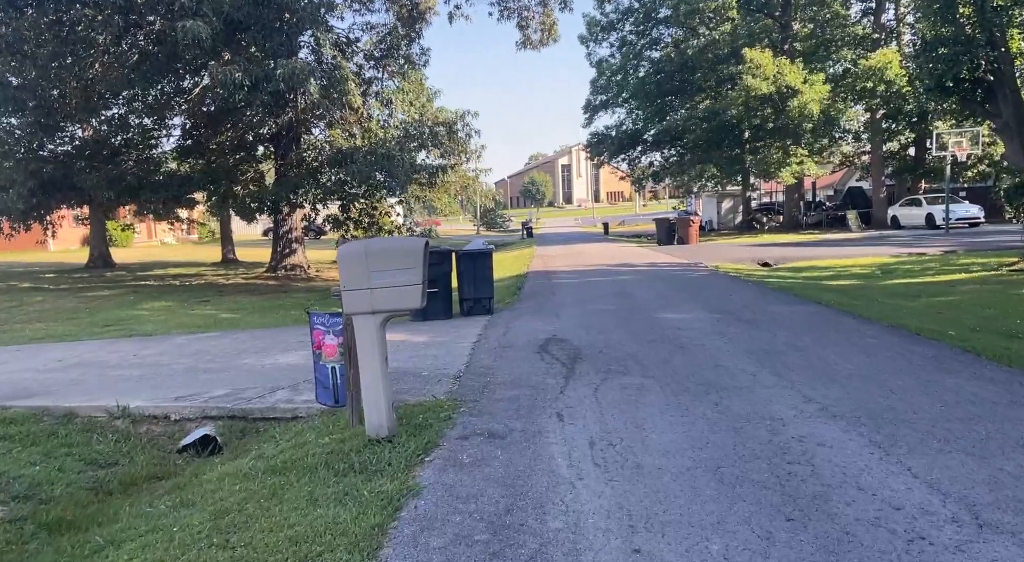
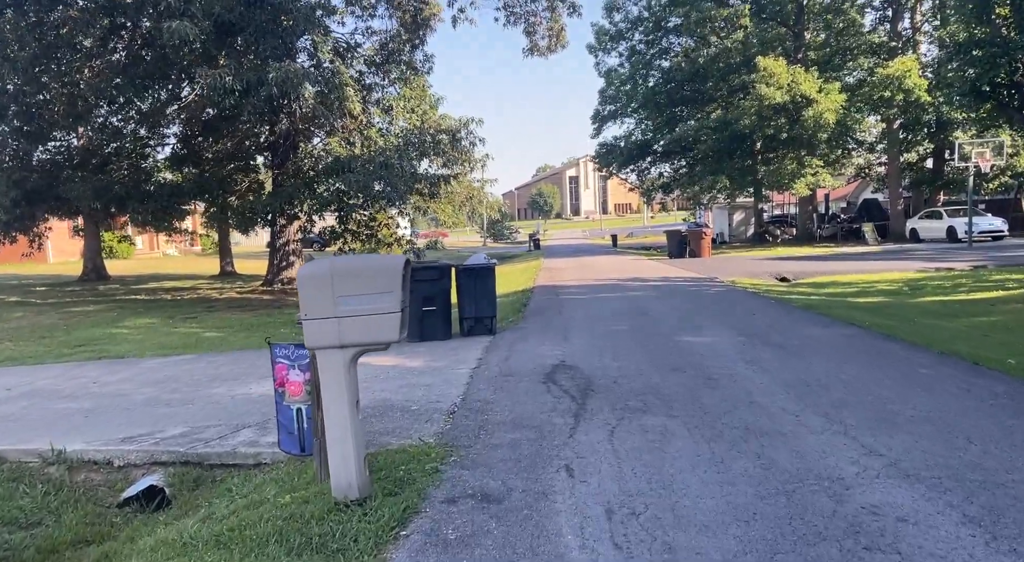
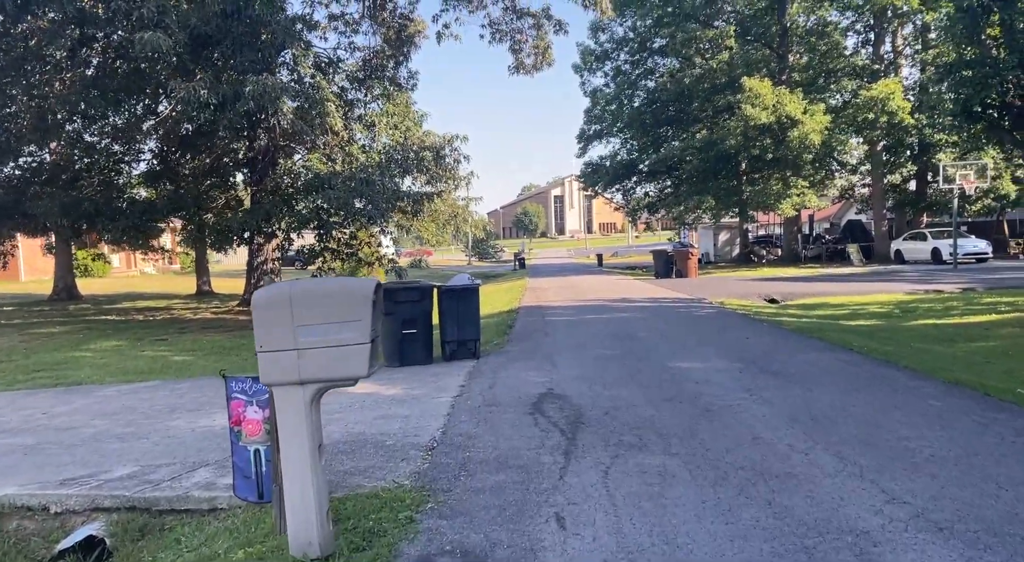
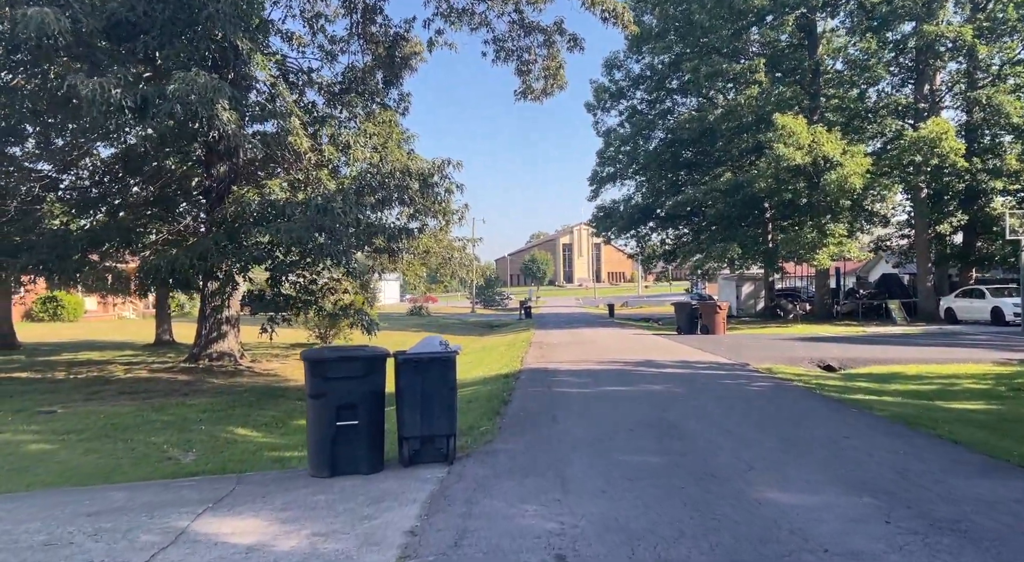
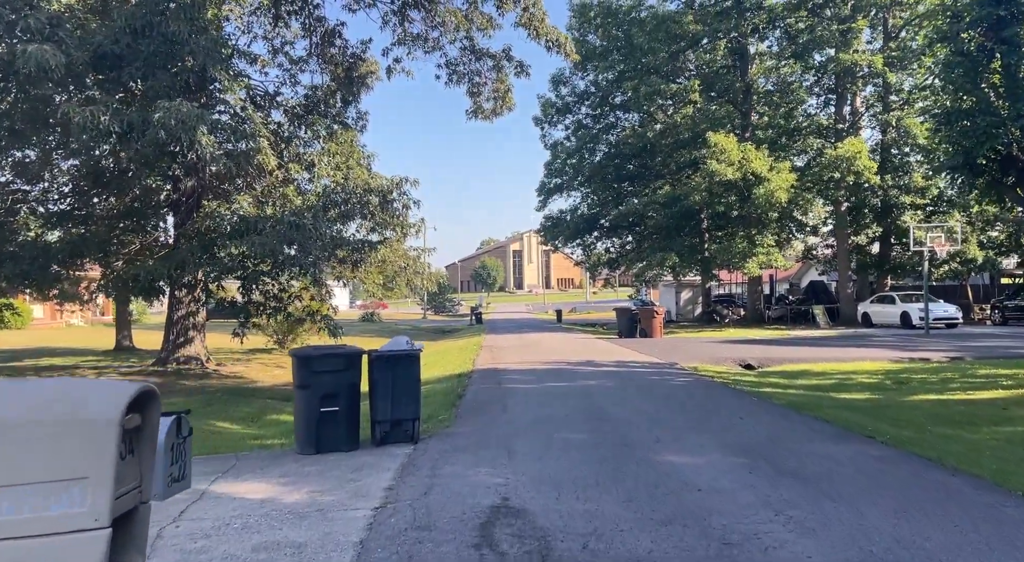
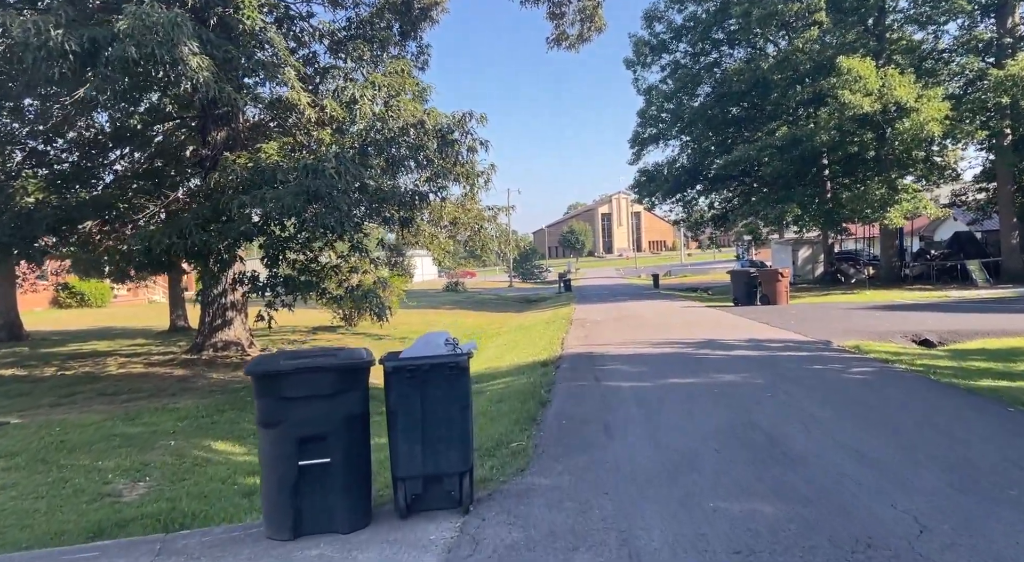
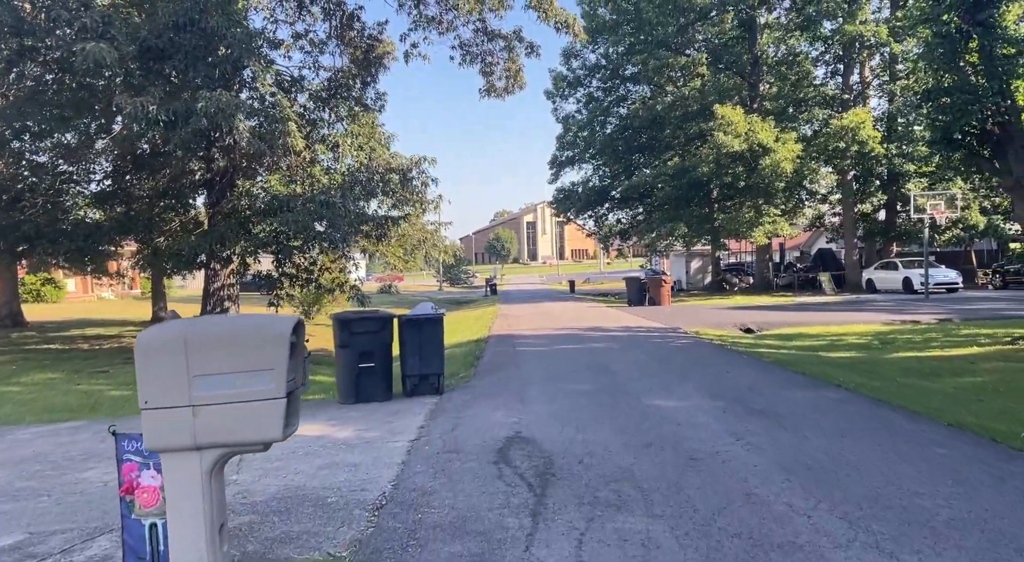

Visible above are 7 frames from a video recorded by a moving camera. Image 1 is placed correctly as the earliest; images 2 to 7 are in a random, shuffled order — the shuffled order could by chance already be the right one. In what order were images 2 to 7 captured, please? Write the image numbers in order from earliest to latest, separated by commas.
2, 3, 7, 5, 4, 6
